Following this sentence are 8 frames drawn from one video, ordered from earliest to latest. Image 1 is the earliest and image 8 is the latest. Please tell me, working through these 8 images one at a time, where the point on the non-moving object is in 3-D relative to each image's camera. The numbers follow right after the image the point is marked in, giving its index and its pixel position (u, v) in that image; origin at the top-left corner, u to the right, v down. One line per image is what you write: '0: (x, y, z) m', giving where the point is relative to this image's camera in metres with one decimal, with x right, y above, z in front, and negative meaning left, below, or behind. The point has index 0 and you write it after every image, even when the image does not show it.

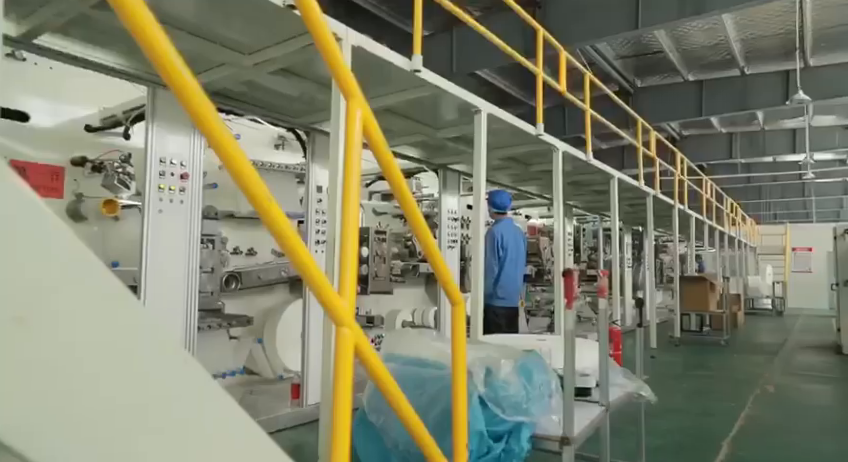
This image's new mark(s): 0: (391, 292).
0: (-0.4, -0.6, +5.4) m
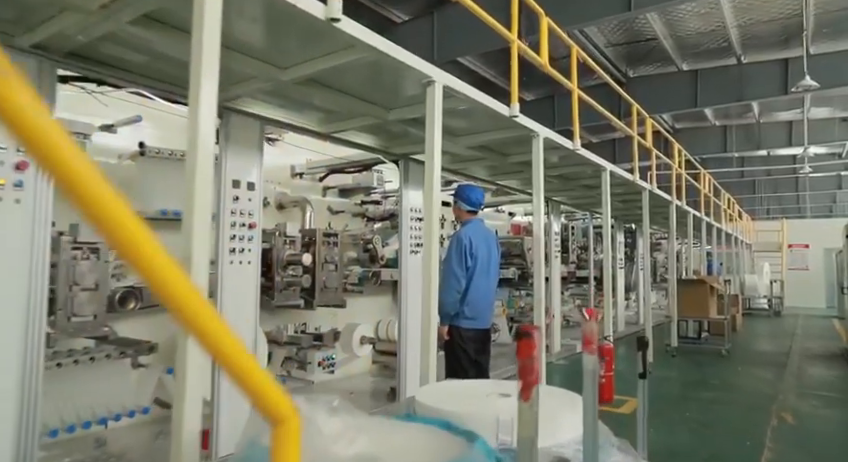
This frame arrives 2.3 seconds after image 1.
0: (-0.7, -0.6, +4.6) m
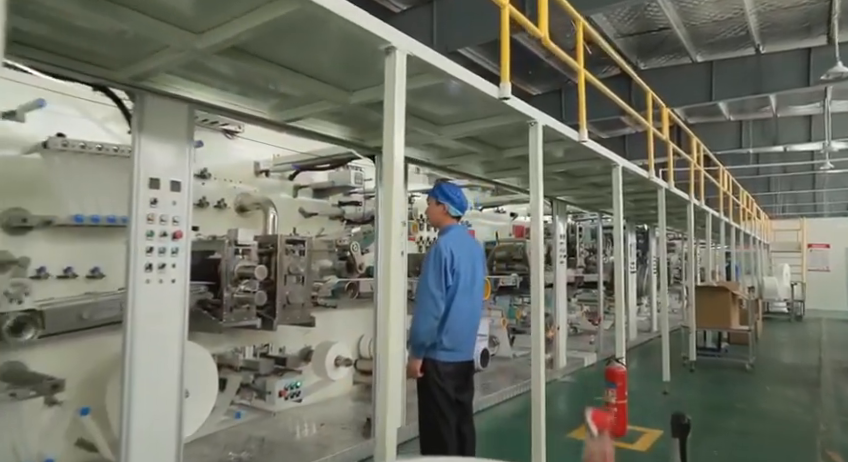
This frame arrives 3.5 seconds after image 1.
0: (-0.8, -0.7, +4.0) m
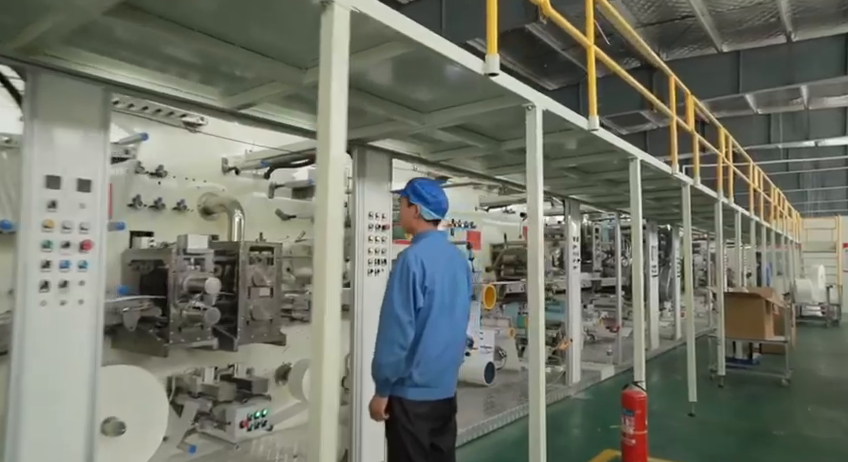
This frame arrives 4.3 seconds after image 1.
0: (-0.9, -0.7, +3.5) m
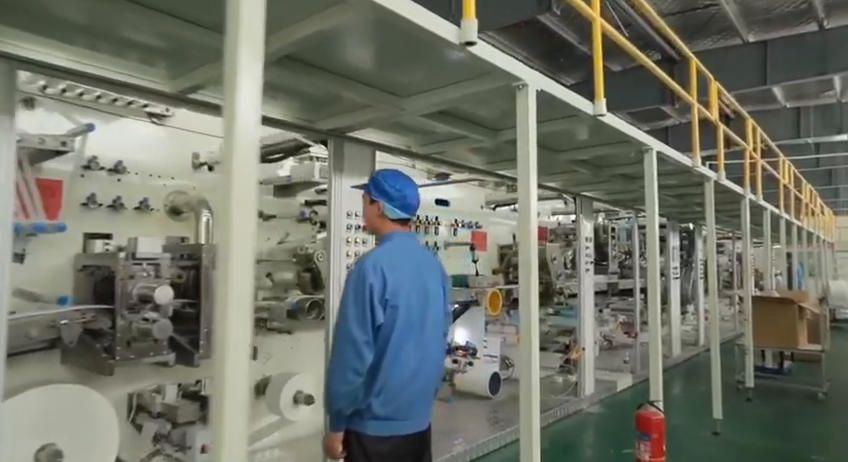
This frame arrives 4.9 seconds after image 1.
0: (-1.0, -0.7, +3.2) m
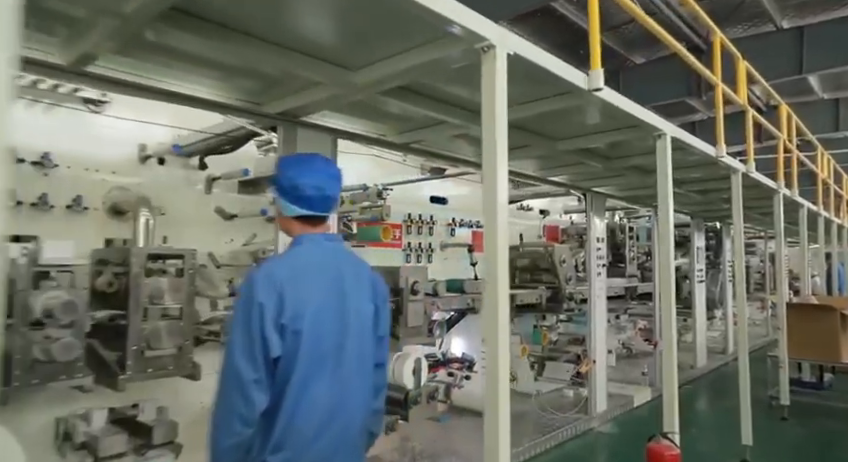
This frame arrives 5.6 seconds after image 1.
0: (-1.2, -0.7, +2.7) m
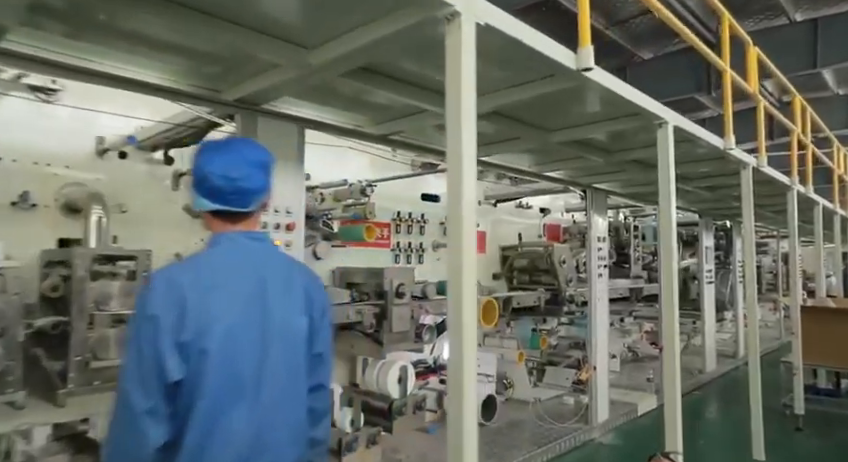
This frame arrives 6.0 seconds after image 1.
0: (-1.3, -0.7, +2.5) m
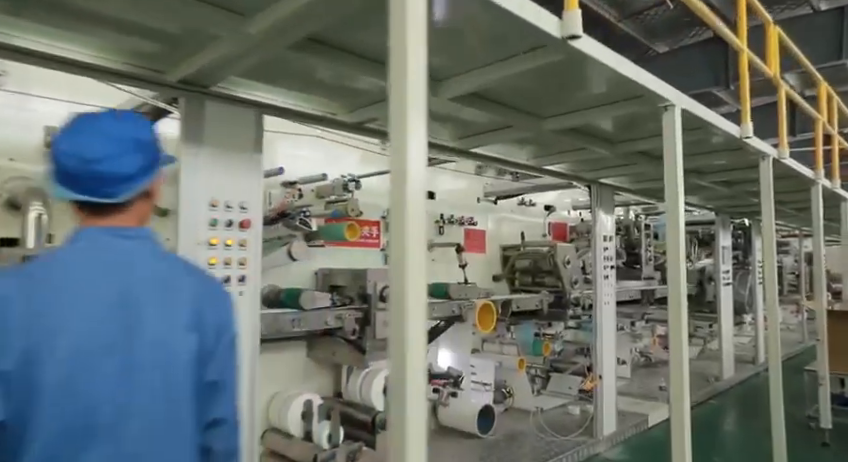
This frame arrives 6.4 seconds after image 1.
0: (-1.4, -0.7, +2.3) m
